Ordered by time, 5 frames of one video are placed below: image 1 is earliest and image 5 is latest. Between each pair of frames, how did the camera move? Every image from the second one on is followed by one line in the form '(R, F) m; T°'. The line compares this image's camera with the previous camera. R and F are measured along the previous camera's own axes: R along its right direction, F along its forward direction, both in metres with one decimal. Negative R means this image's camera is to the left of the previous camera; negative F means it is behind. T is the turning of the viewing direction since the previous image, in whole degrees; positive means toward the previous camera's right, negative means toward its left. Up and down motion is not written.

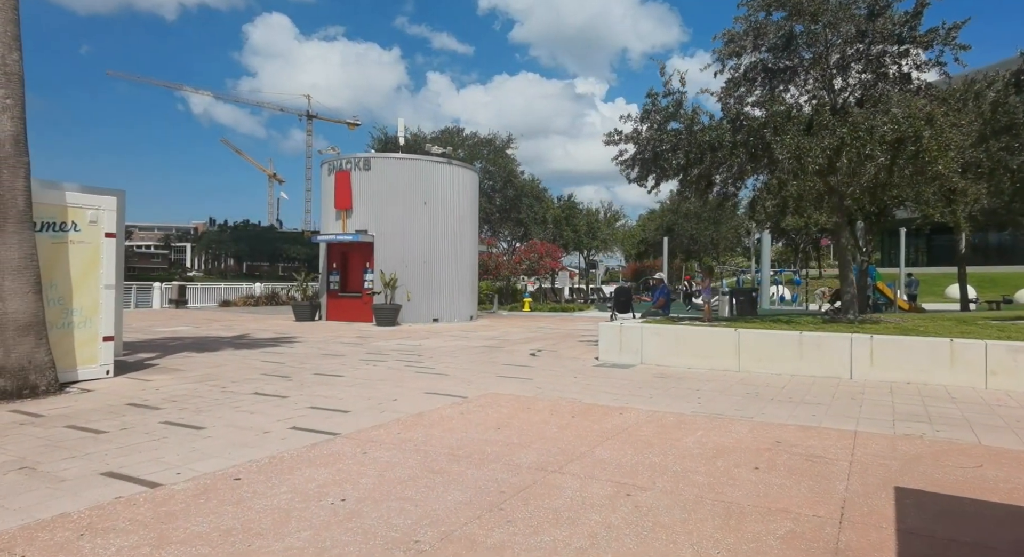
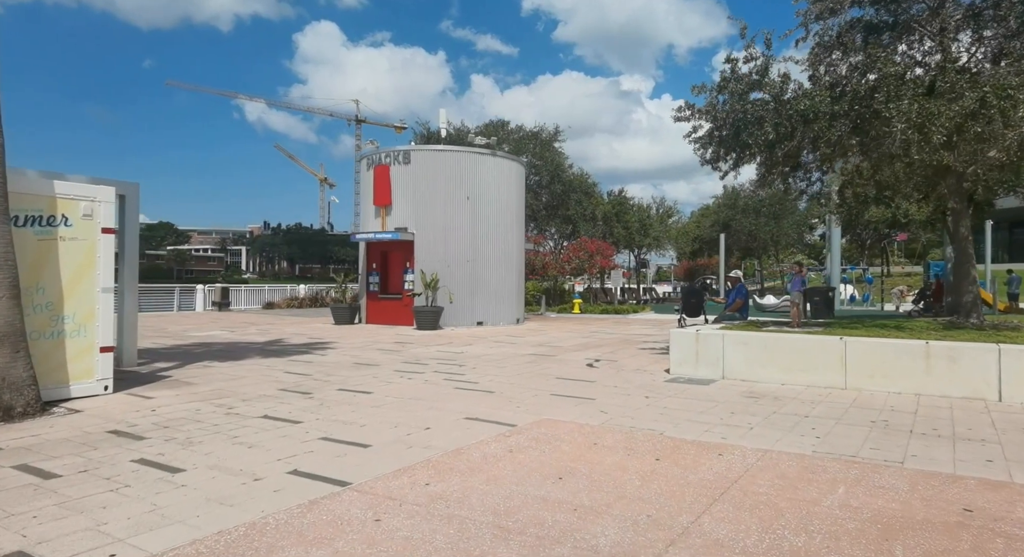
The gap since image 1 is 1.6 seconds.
(-0.1, +1.7) m; -4°
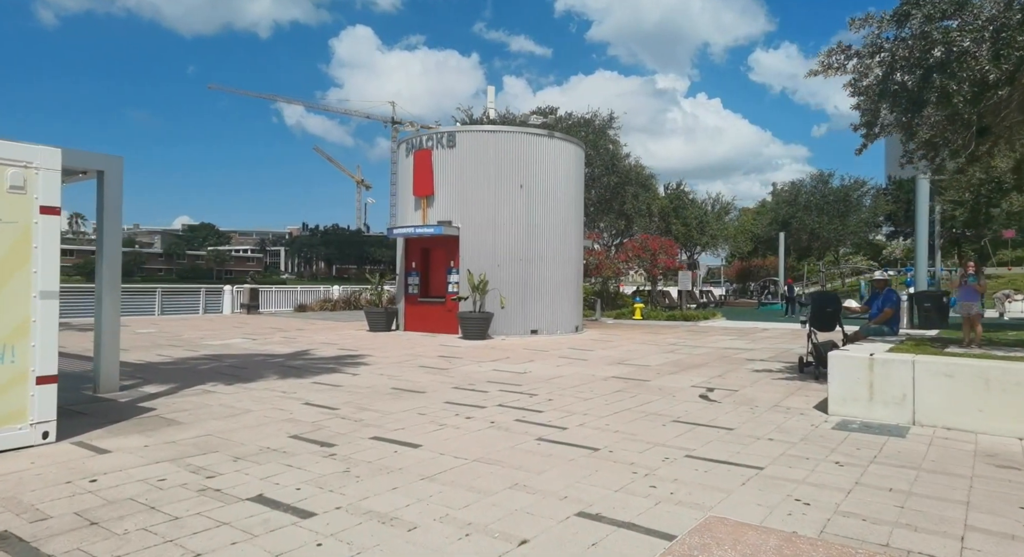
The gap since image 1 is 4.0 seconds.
(-0.7, +2.9) m; -3°
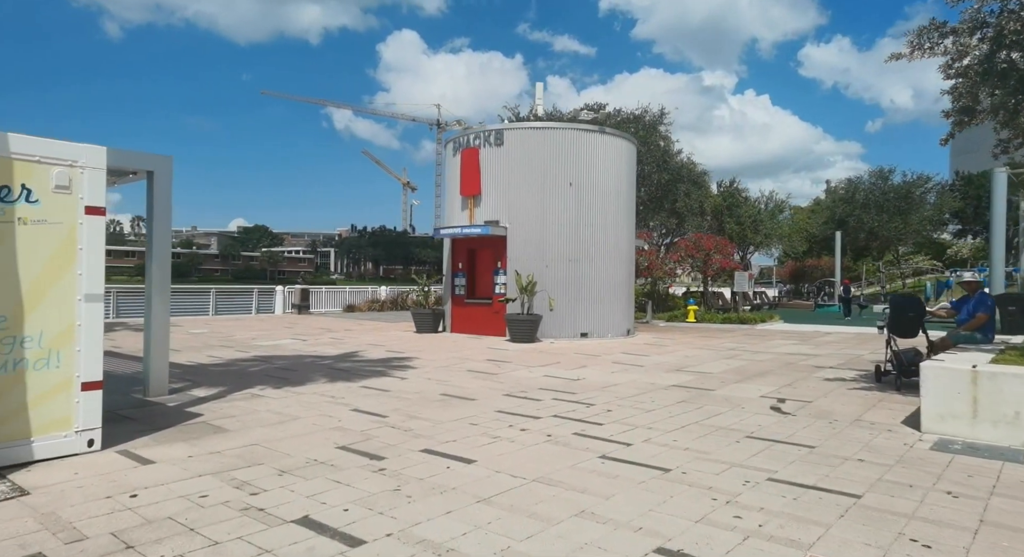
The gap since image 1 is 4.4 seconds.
(-0.1, +0.5) m; -4°
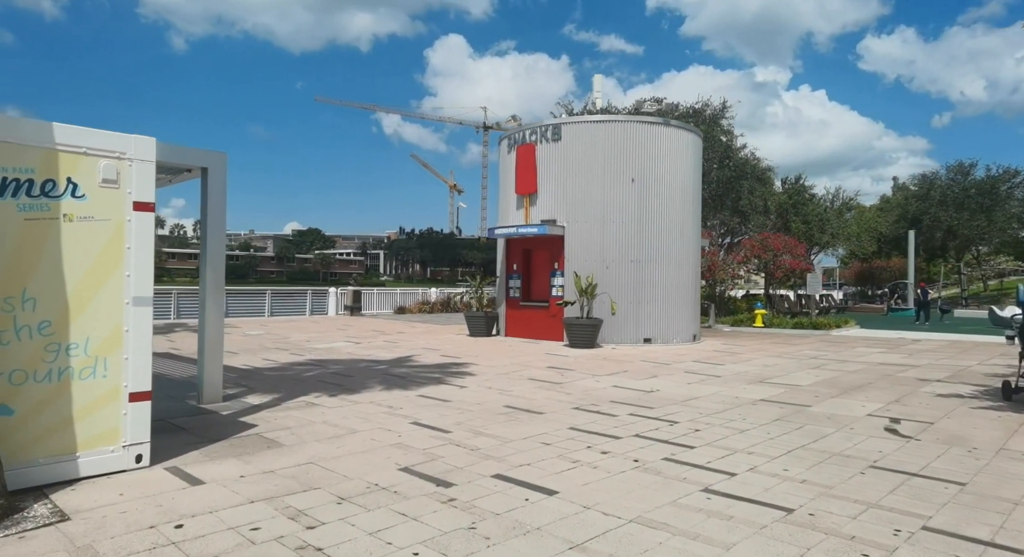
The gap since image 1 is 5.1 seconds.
(-0.3, +0.8) m; -4°
